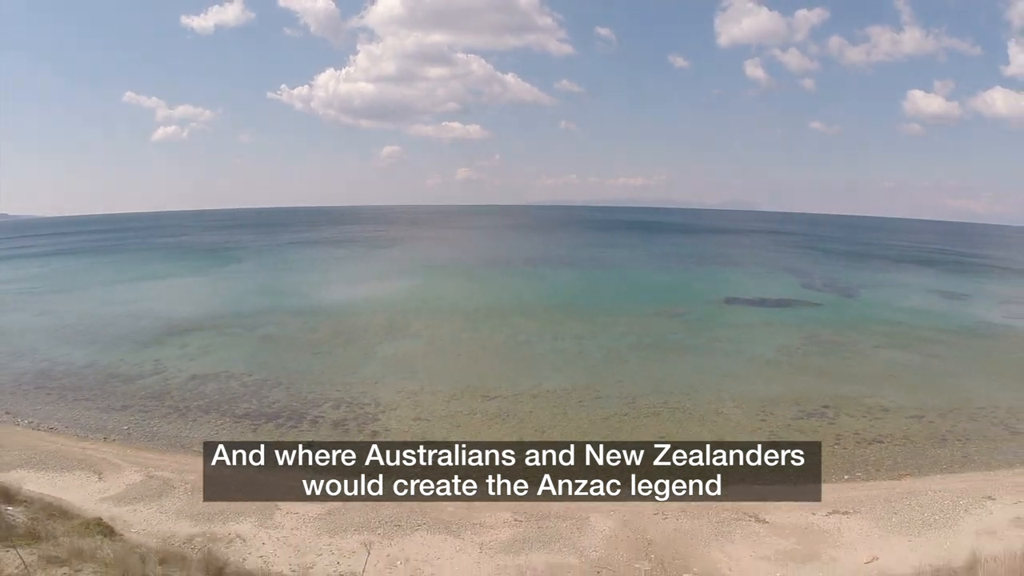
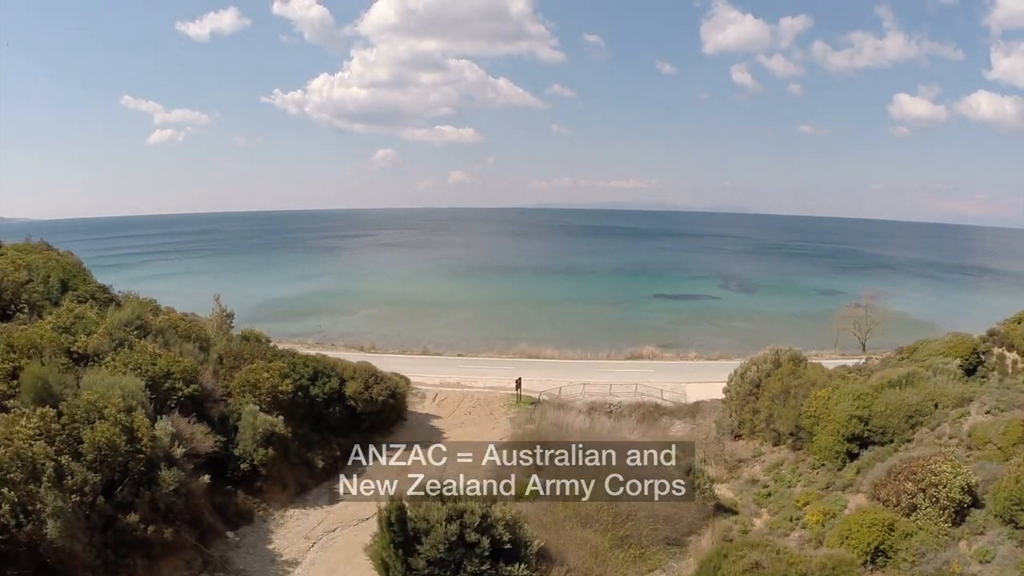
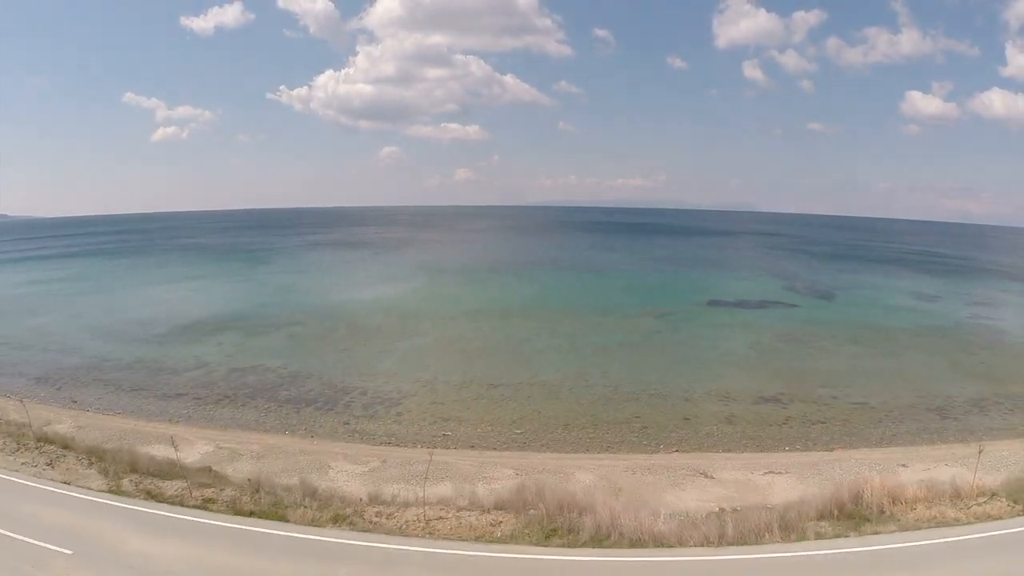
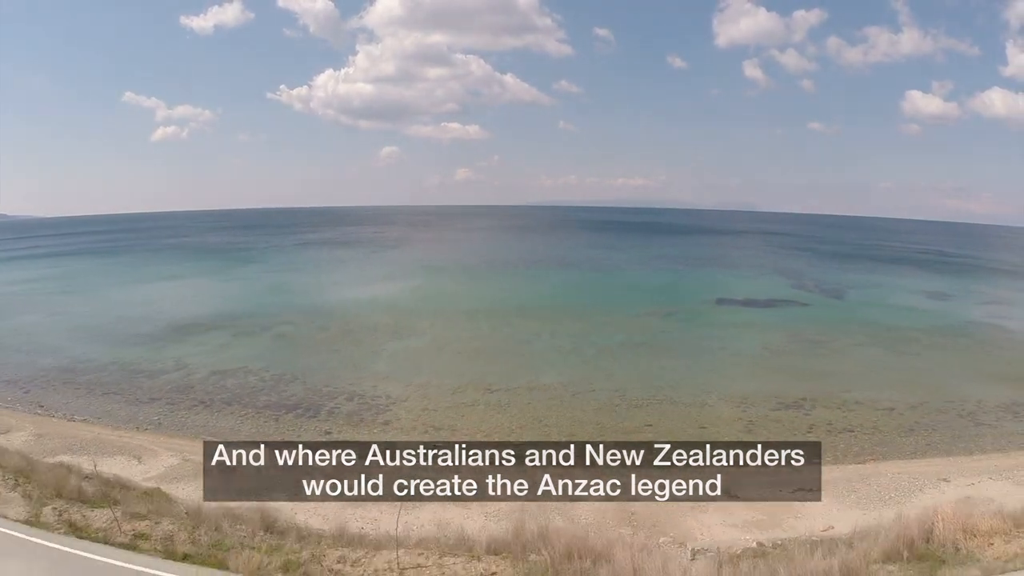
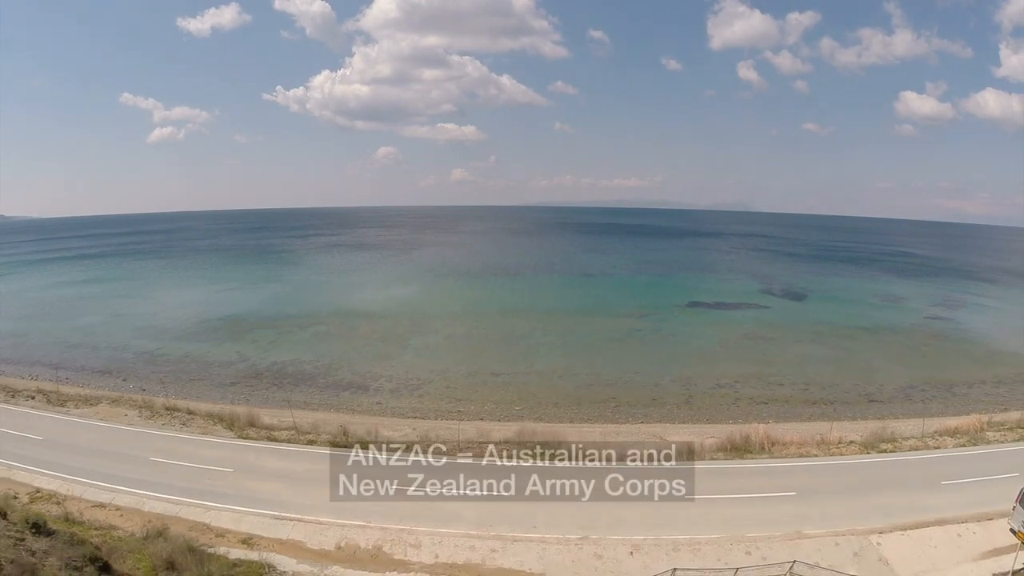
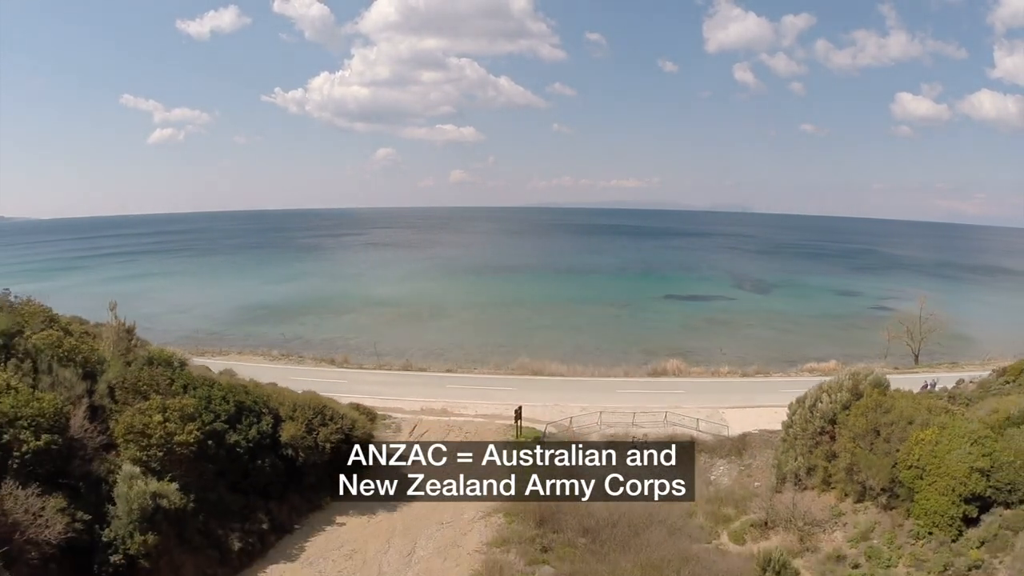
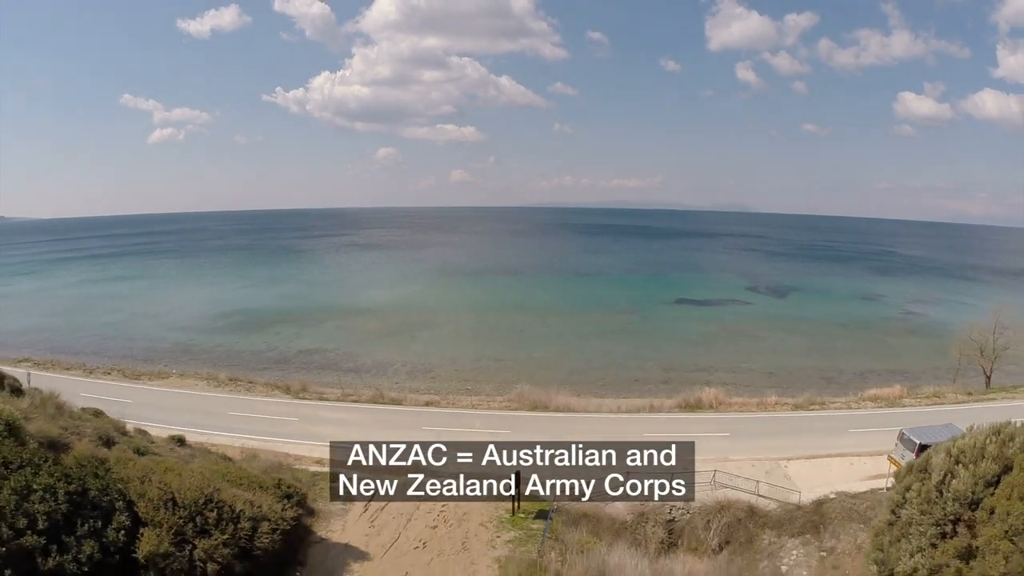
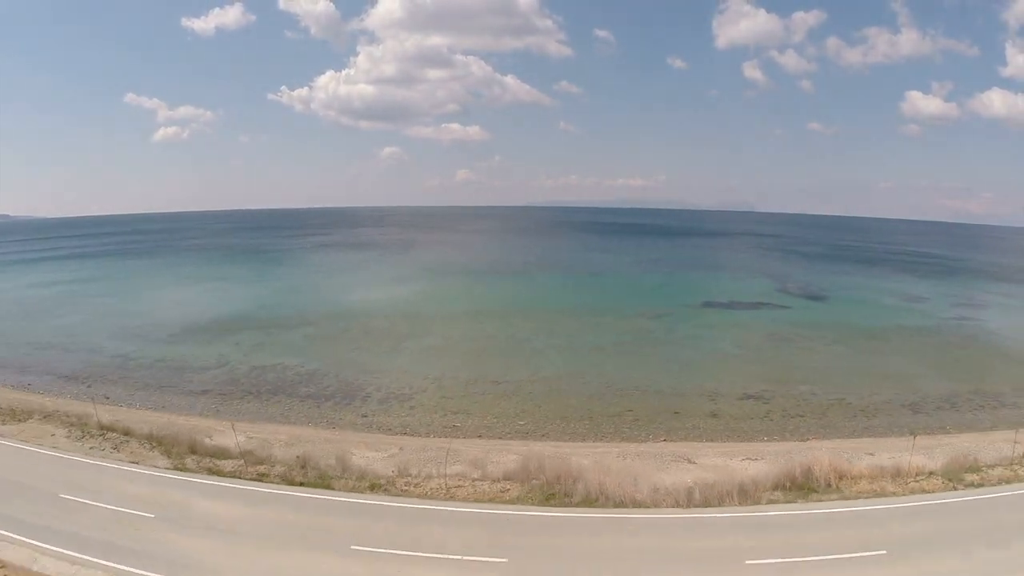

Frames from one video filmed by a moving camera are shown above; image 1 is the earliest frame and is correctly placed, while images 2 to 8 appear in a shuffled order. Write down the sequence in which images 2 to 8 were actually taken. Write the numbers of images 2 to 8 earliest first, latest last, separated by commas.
4, 3, 8, 5, 7, 6, 2
